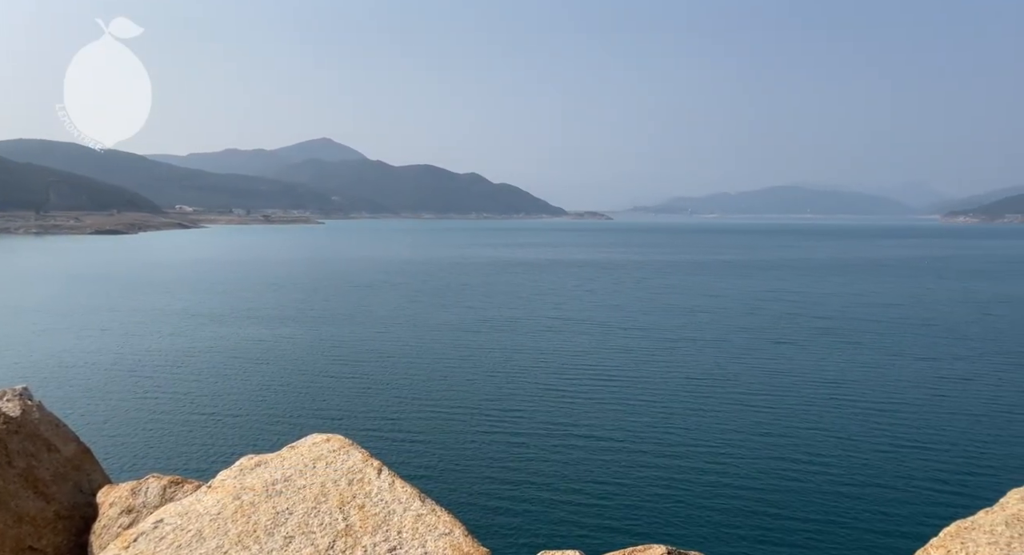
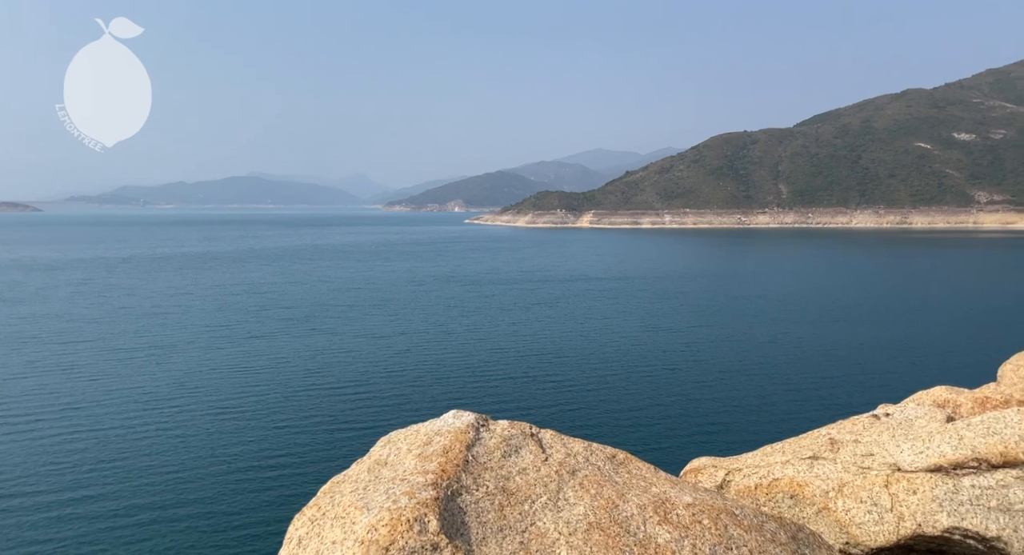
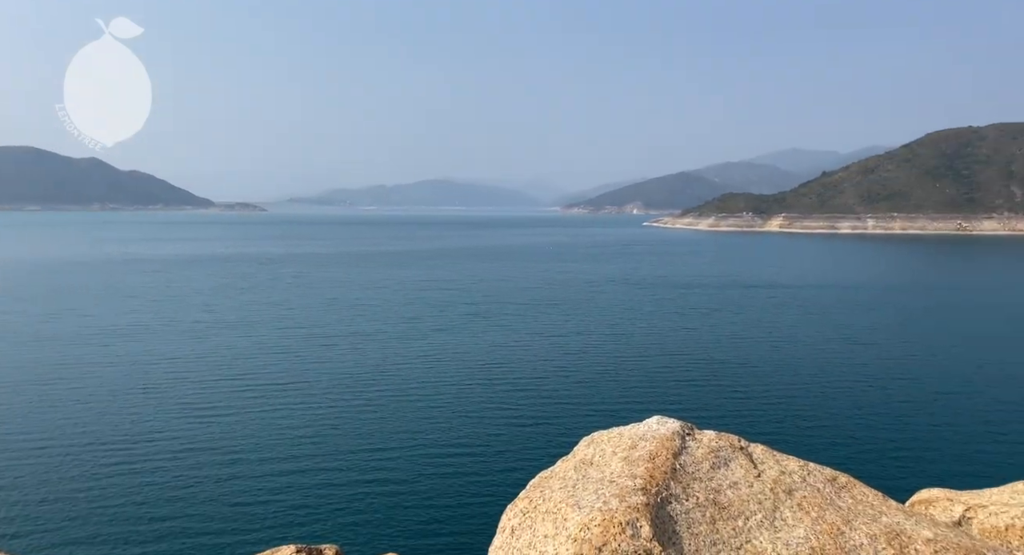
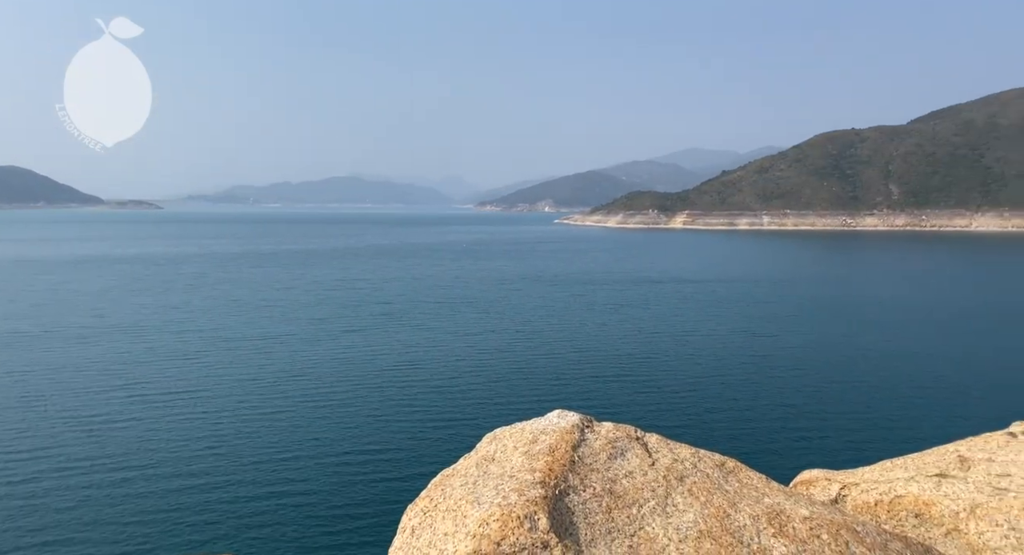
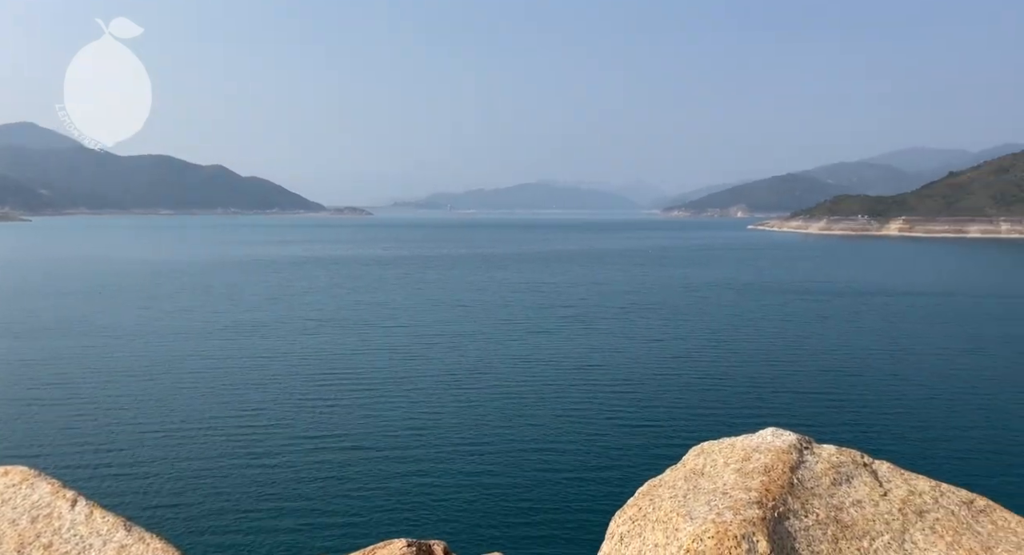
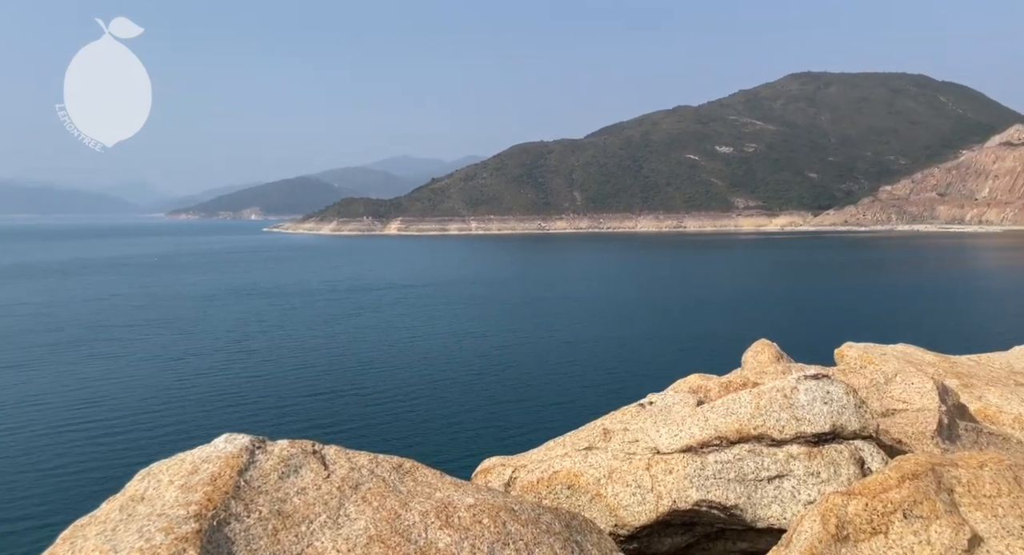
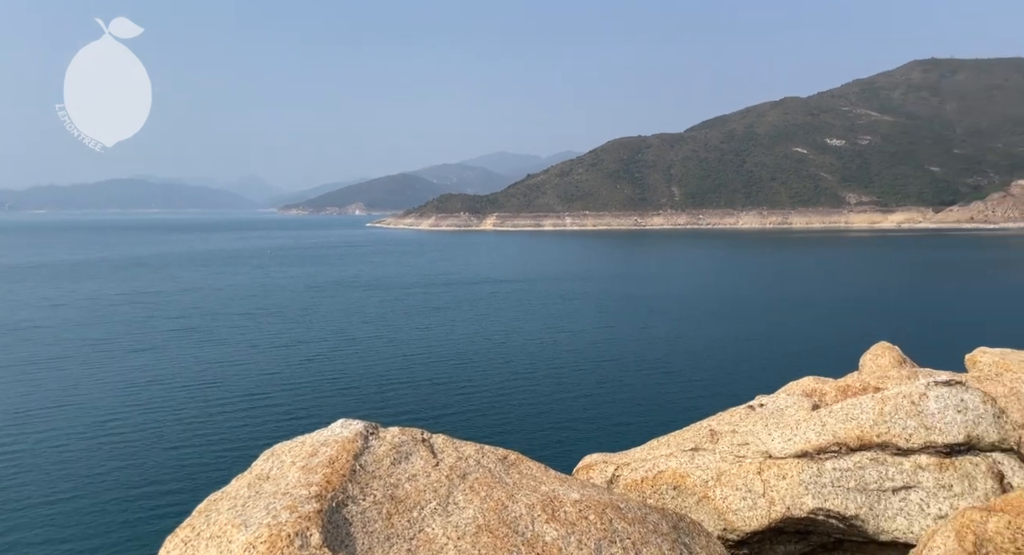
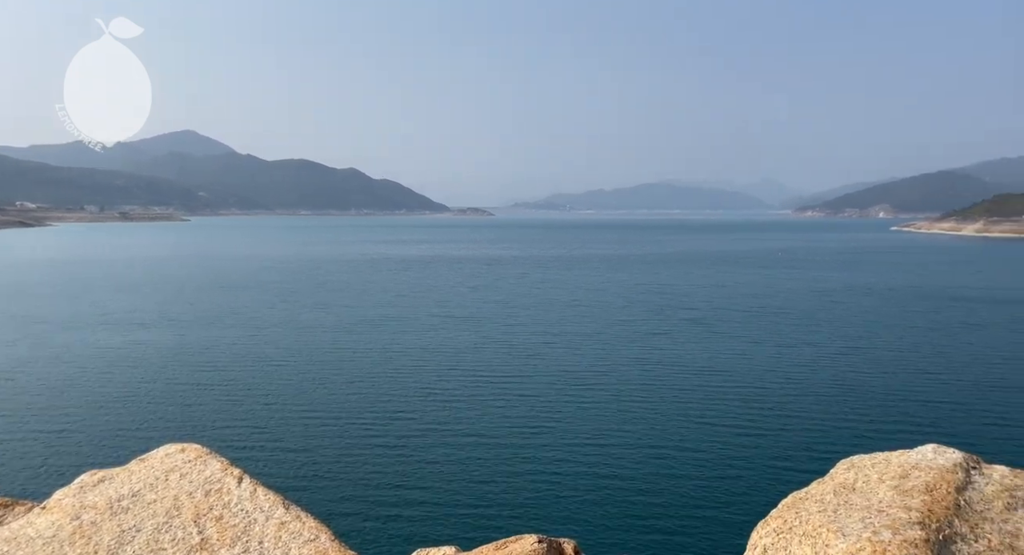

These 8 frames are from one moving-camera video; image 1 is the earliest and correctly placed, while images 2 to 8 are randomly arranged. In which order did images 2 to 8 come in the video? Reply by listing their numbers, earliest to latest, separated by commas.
8, 5, 3, 4, 2, 7, 6
